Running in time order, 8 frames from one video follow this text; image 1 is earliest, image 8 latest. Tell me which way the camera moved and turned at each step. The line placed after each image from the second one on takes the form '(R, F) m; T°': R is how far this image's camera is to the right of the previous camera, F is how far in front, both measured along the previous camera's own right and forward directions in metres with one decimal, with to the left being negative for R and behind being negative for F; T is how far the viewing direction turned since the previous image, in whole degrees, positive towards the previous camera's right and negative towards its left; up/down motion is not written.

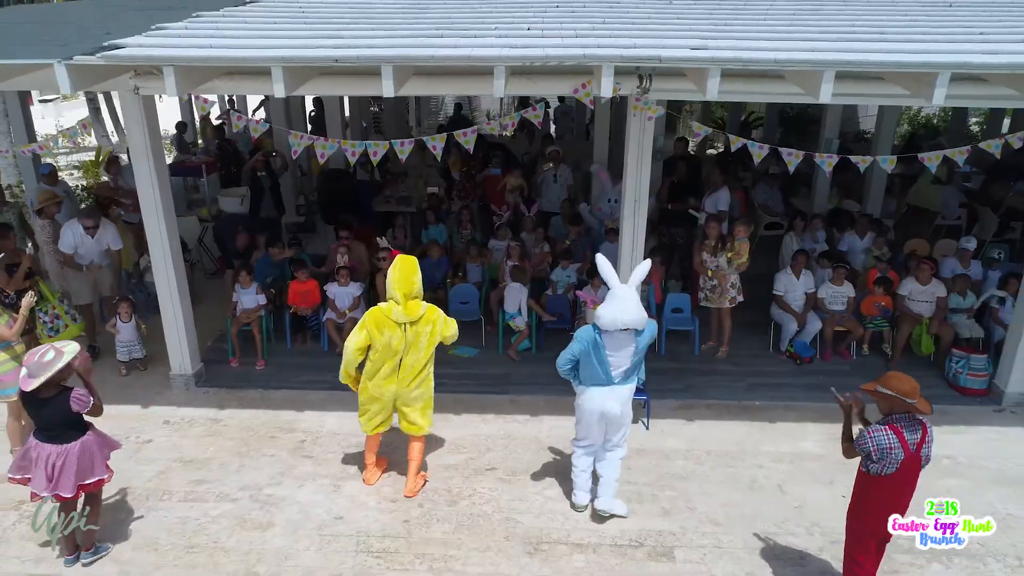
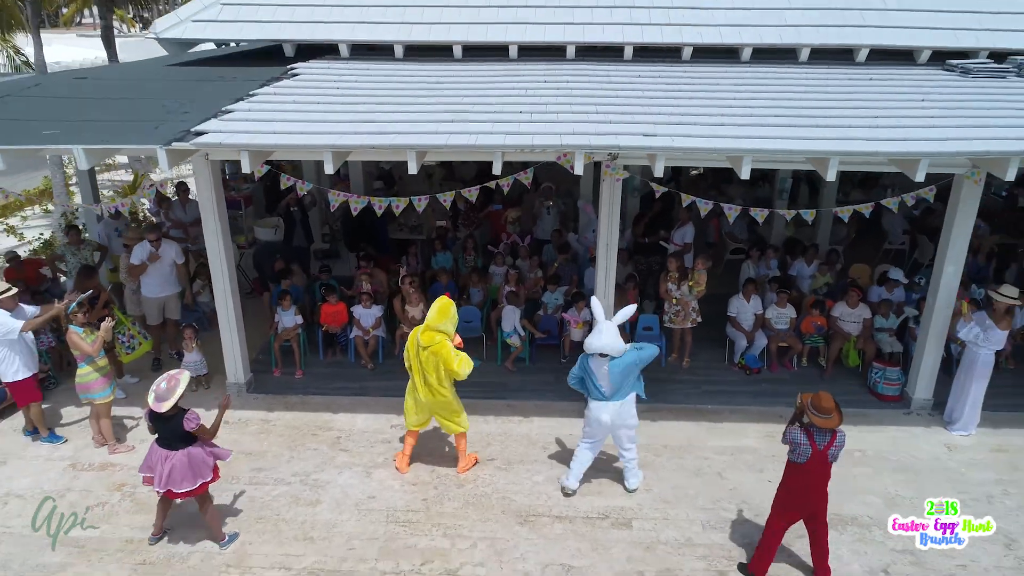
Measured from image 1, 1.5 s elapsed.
(0.0, -1.3) m; 0°
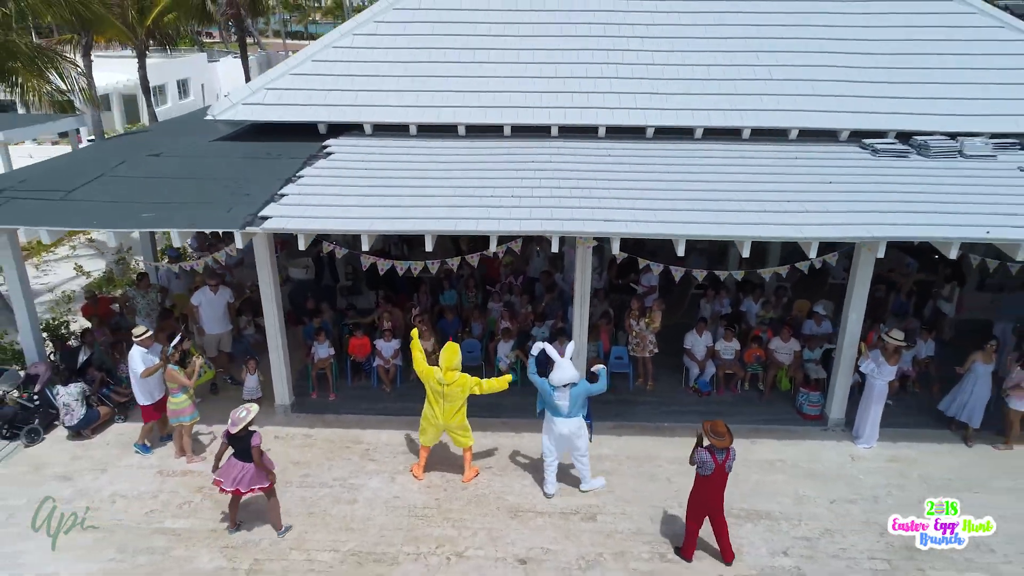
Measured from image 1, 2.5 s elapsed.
(+0.1, -1.7) m; 0°
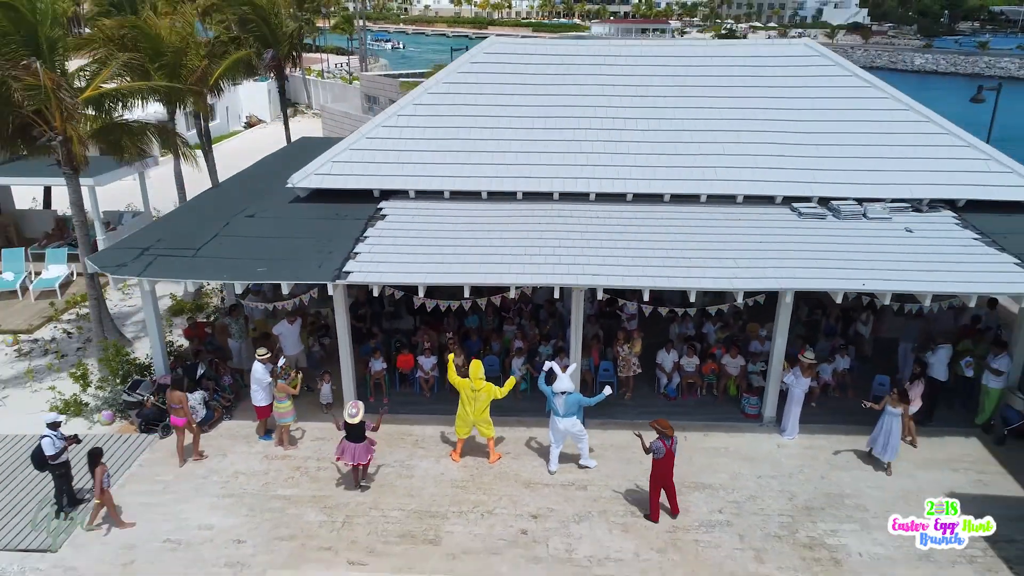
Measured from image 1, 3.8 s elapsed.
(-0.2, -2.9) m; 0°
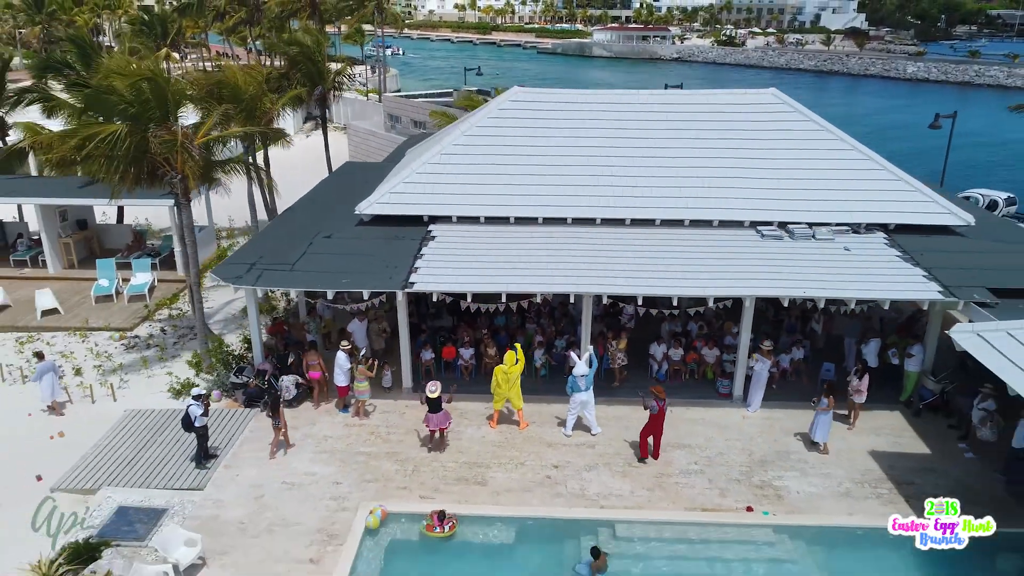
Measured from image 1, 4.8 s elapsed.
(-0.4, -3.2) m; 0°
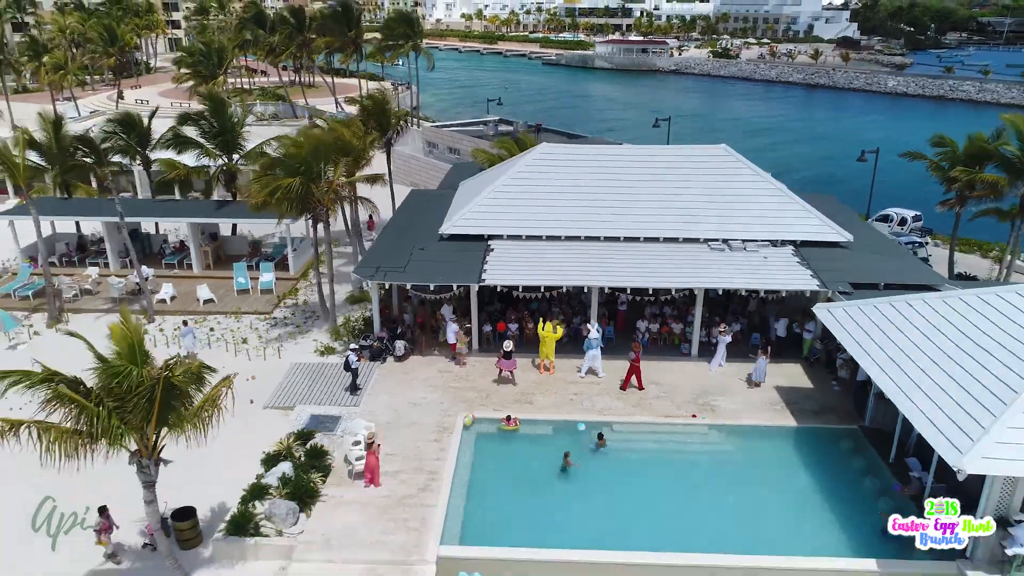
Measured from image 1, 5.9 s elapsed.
(-0.9, -7.7) m; 0°
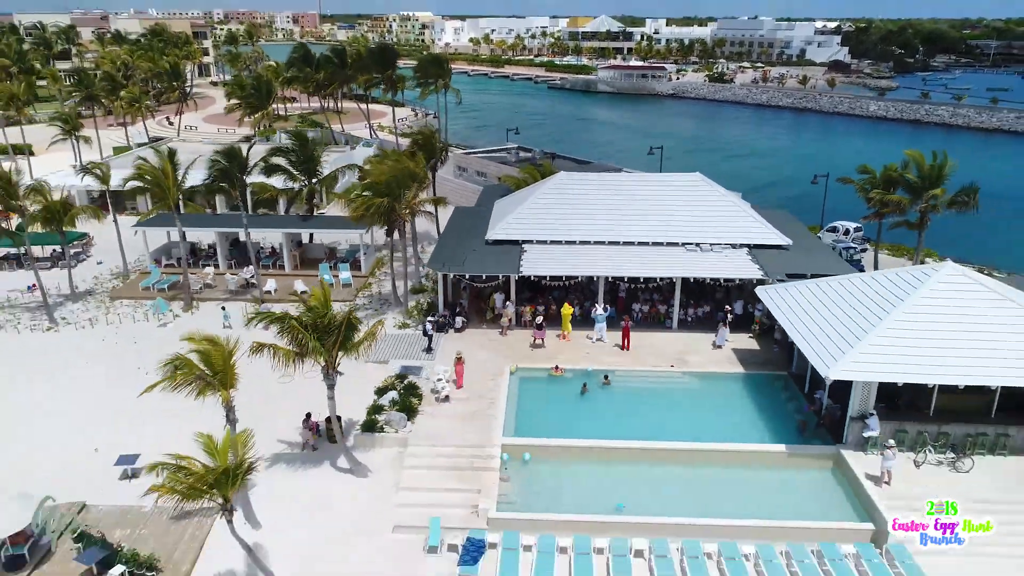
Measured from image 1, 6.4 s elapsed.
(-1.0, -8.2) m; 0°
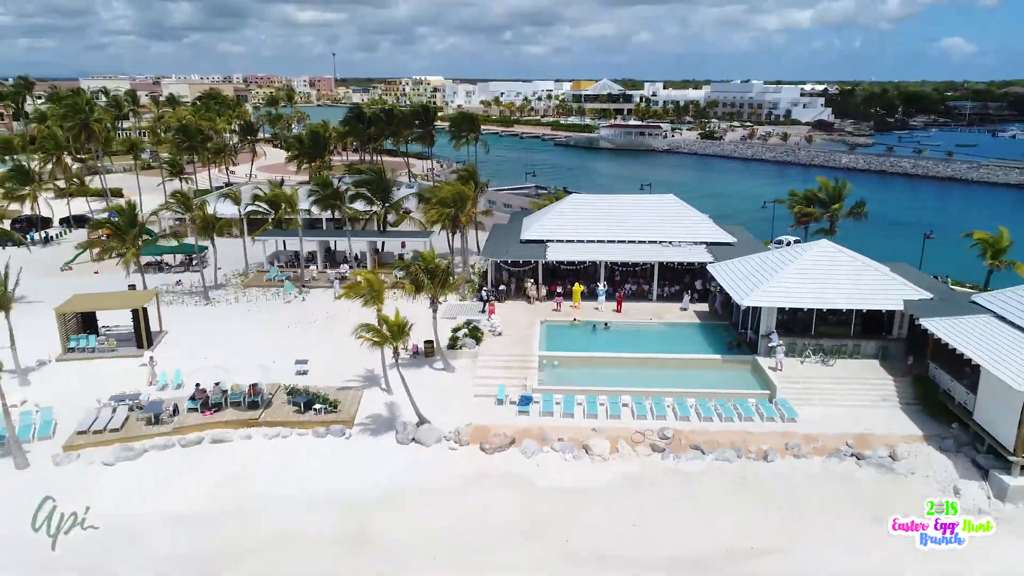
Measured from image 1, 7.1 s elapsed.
(-1.3, -12.8) m; 0°
